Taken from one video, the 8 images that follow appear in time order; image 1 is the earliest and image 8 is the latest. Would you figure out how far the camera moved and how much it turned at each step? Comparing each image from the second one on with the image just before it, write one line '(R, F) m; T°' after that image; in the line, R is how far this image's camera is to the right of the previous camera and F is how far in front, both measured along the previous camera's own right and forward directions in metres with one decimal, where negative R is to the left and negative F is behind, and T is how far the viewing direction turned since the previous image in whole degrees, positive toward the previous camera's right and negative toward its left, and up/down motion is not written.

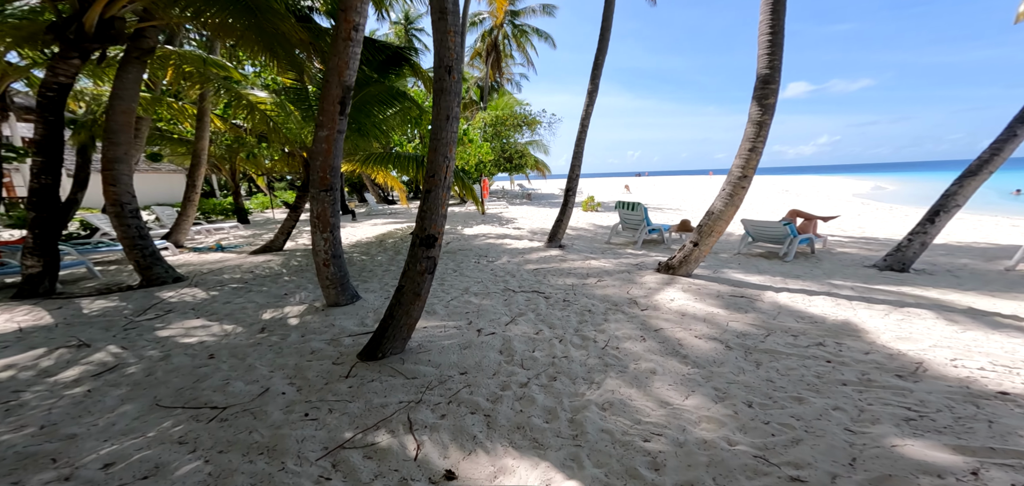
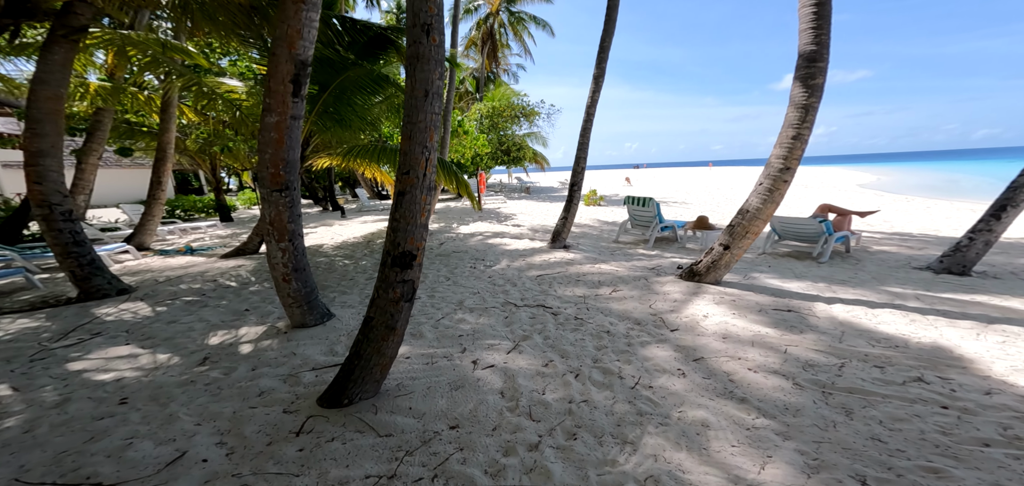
(0.0, +0.8) m; 0°
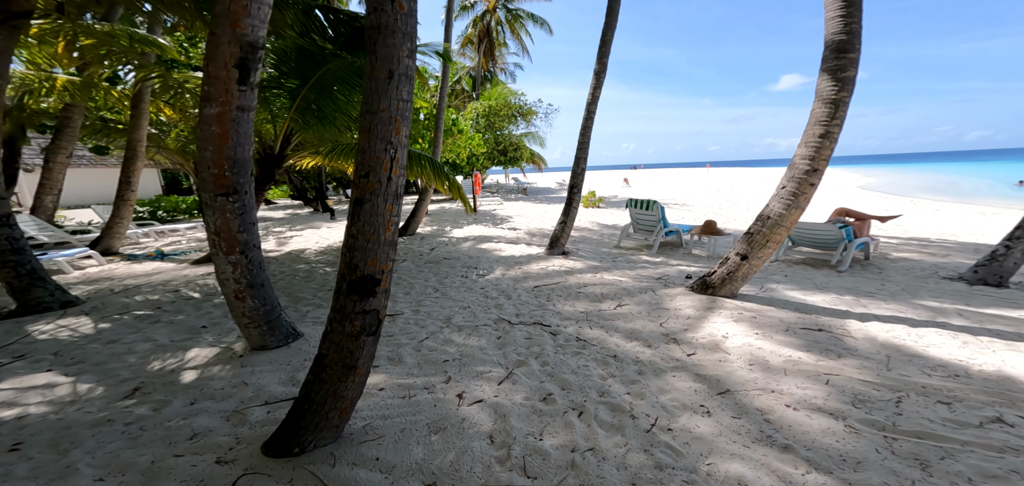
(0.0, +0.5) m; 0°
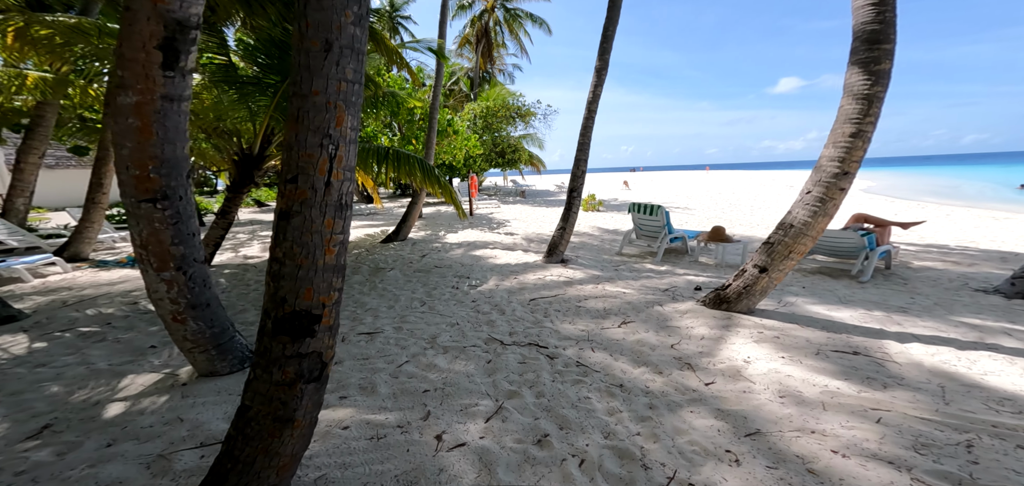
(+0.1, +0.4) m; 0°
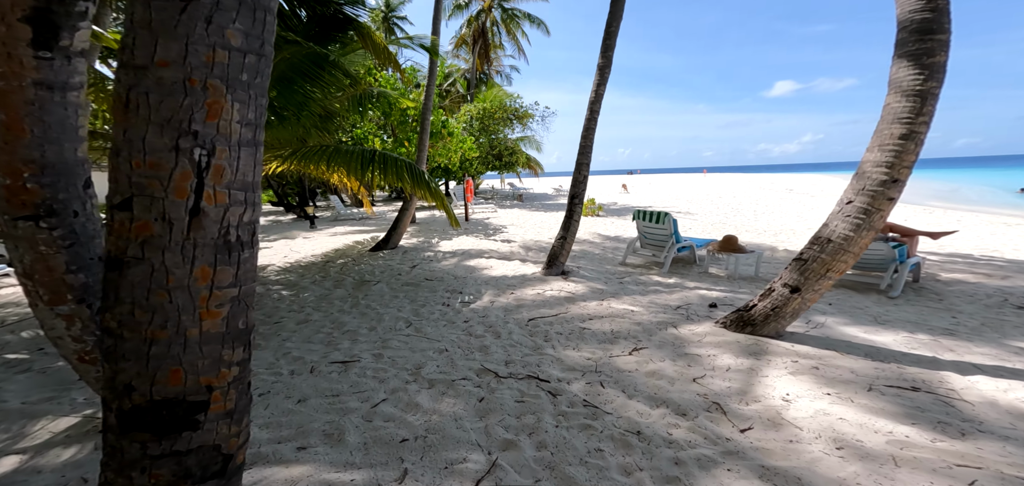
(0.0, +0.4) m; 0°
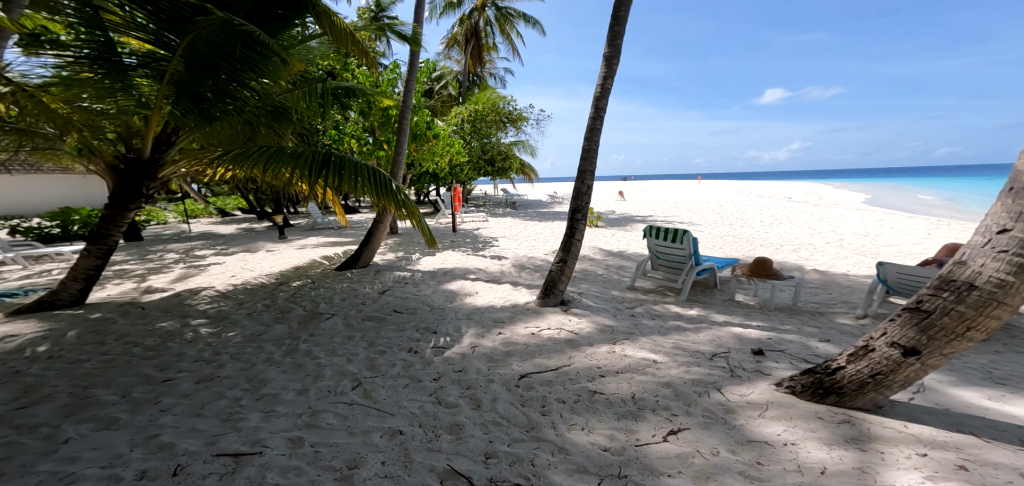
(+0.1, +1.0) m; +1°
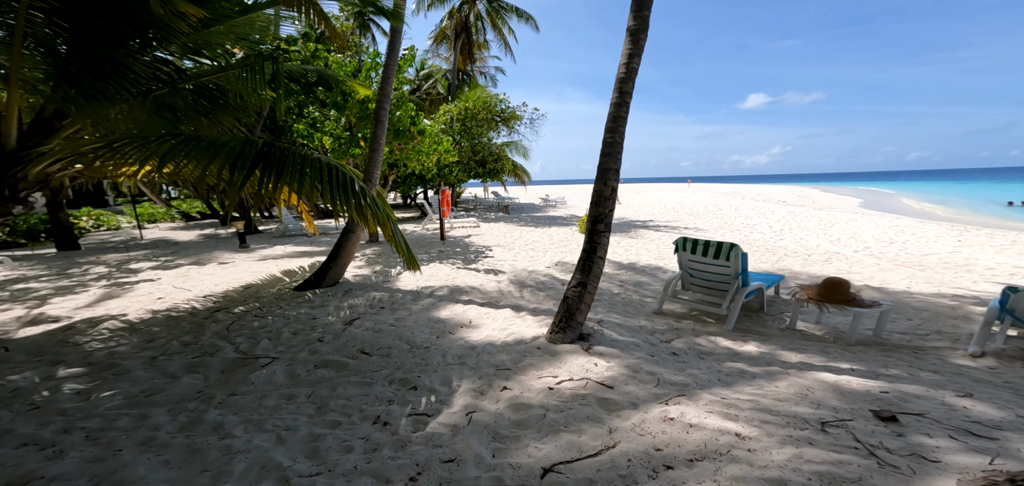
(-0.1, +1.0) m; +2°
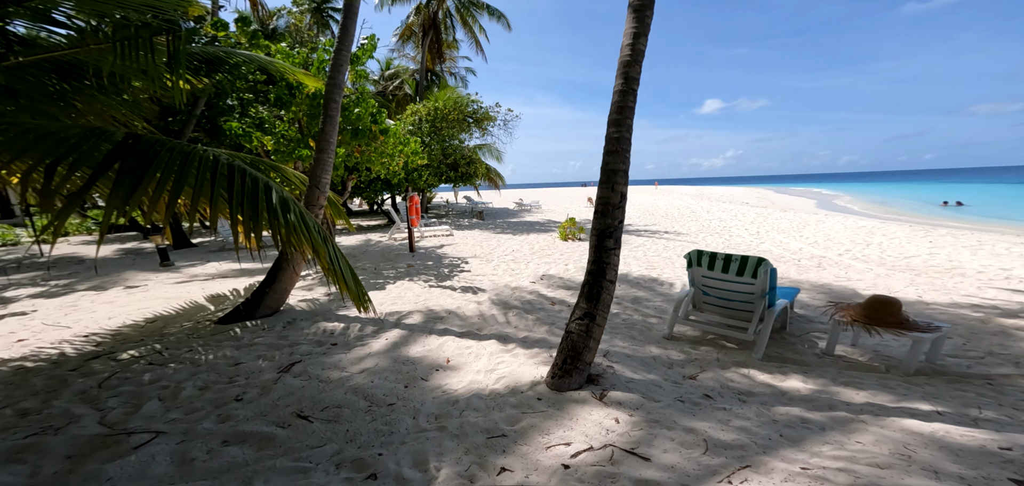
(-0.1, +0.8) m; +5°
